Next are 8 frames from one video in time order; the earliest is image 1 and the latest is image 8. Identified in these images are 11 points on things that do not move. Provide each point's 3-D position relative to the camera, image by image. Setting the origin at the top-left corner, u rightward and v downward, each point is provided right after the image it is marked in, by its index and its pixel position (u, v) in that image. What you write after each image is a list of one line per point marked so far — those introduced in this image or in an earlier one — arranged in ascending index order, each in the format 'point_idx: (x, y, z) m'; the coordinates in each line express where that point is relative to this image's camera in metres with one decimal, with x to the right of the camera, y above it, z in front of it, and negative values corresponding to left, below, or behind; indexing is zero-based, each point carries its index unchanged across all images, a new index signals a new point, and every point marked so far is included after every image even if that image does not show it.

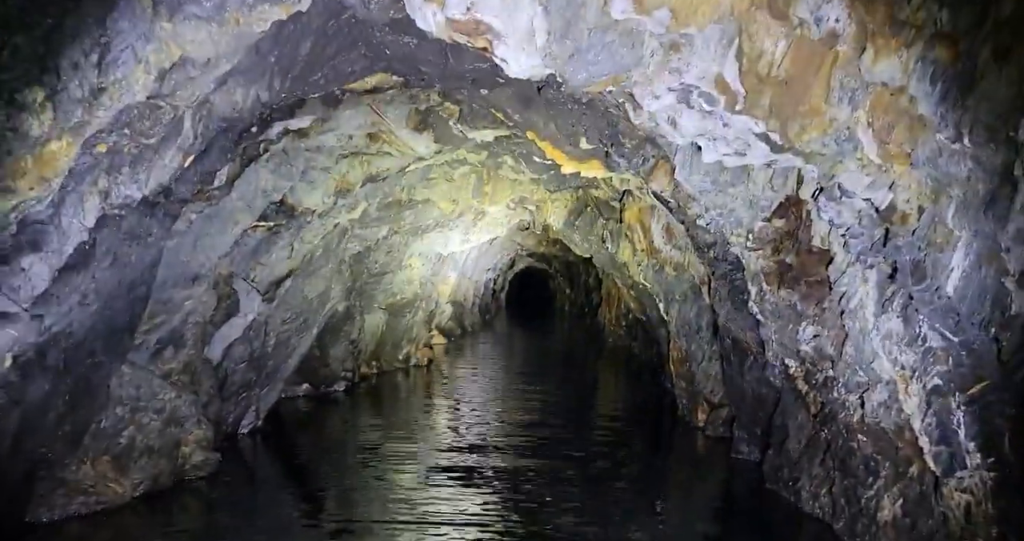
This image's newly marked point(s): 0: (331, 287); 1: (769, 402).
0: (-2.1, -0.2, +8.4) m
1: (+2.3, -1.2, +6.3) m
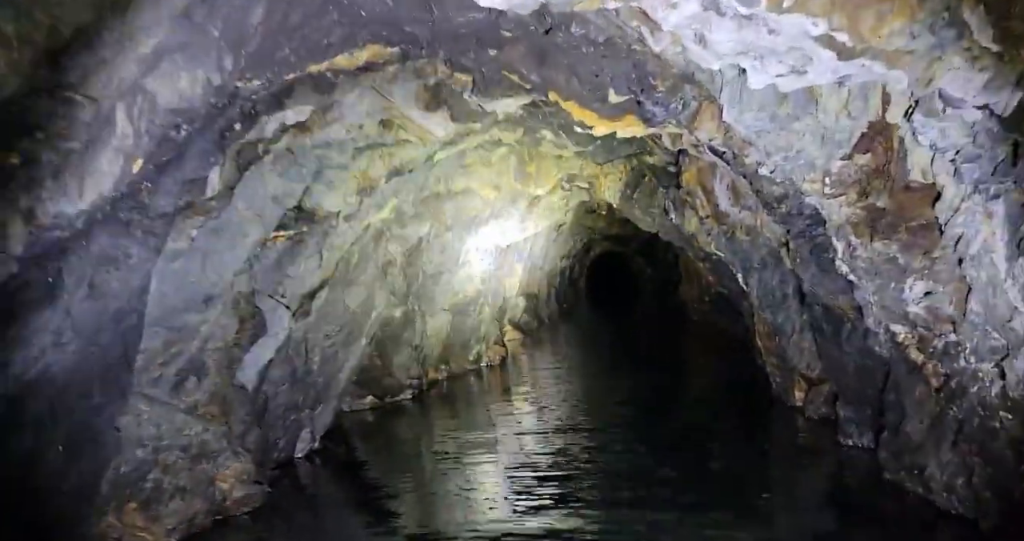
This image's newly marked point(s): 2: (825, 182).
0: (-1.5, -0.2, +7.9) m
1: (+2.7, -0.8, +5.3) m
2: (+1.6, +0.5, +3.7) m
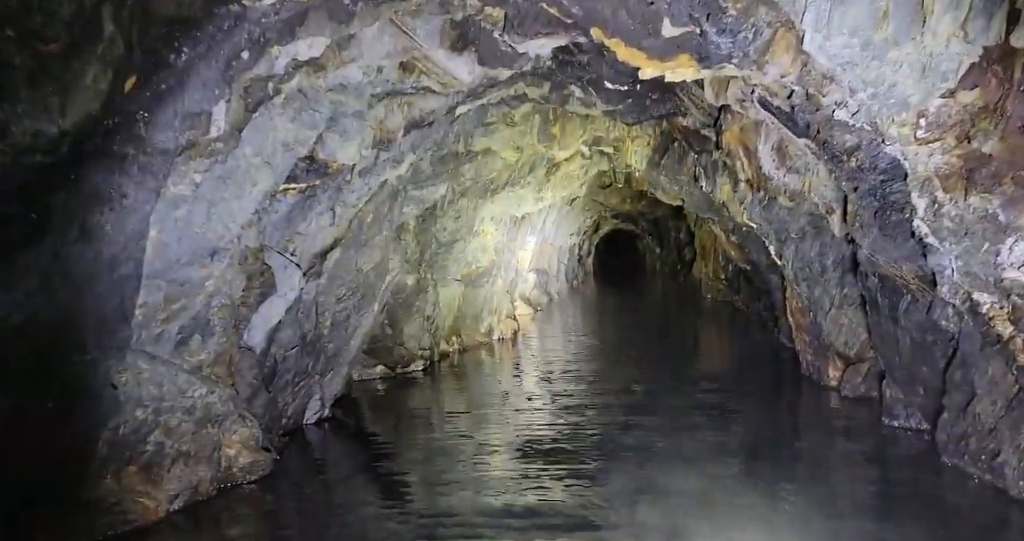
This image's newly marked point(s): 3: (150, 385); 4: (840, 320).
0: (-1.3, +0.2, +7.5) m
1: (+2.9, -0.6, +4.9) m
2: (+1.8, +0.7, +3.2) m
3: (-2.2, -0.7, +4.3) m
4: (+3.2, -0.5, +7.0) m
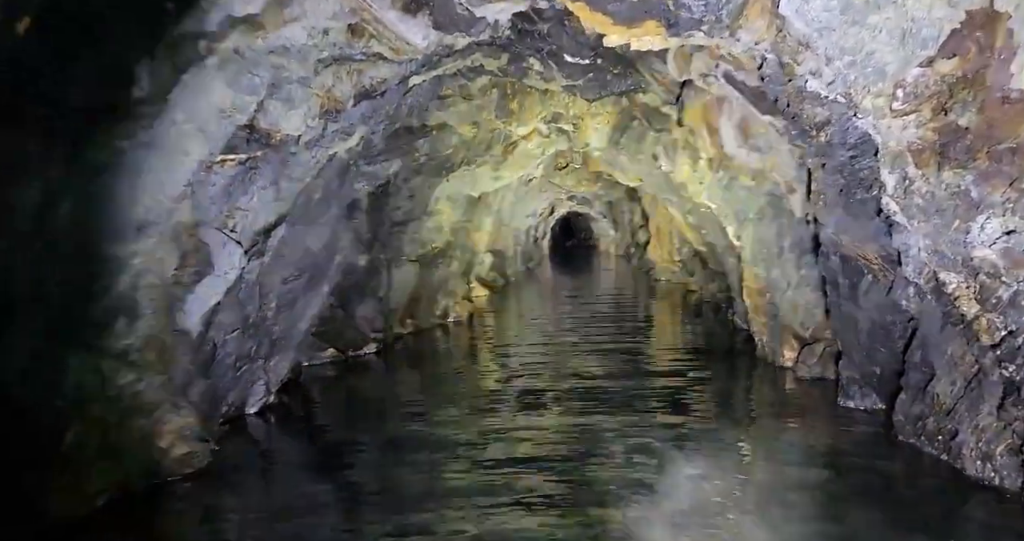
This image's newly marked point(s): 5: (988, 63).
0: (-1.7, +0.4, +7.2) m
1: (+2.6, -0.5, +4.8) m
2: (+1.6, +0.8, +3.1) m
3: (-2.5, -0.6, +3.9) m
4: (+2.8, -0.3, +7.0) m
5: (+1.8, +0.8, +2.7) m
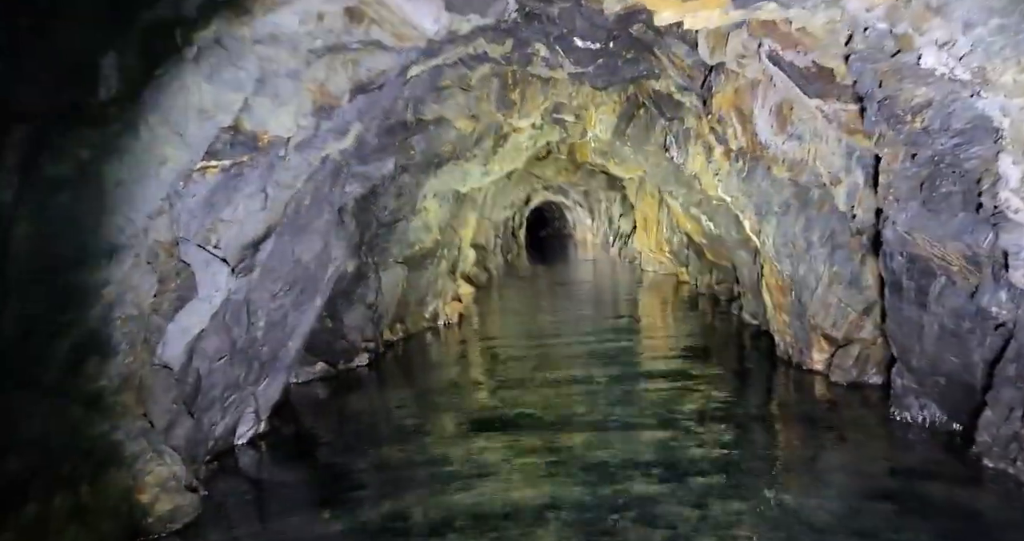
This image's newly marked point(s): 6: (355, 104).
0: (-1.7, +0.3, +6.5) m
1: (+2.8, -0.5, +4.4) m
2: (+1.9, +0.7, +2.5) m
3: (-2.2, -0.7, +3.3) m
4: (+2.9, -0.3, +6.5) m
5: (+2.1, +0.8, +2.2) m
6: (-1.1, +1.2, +5.2) m
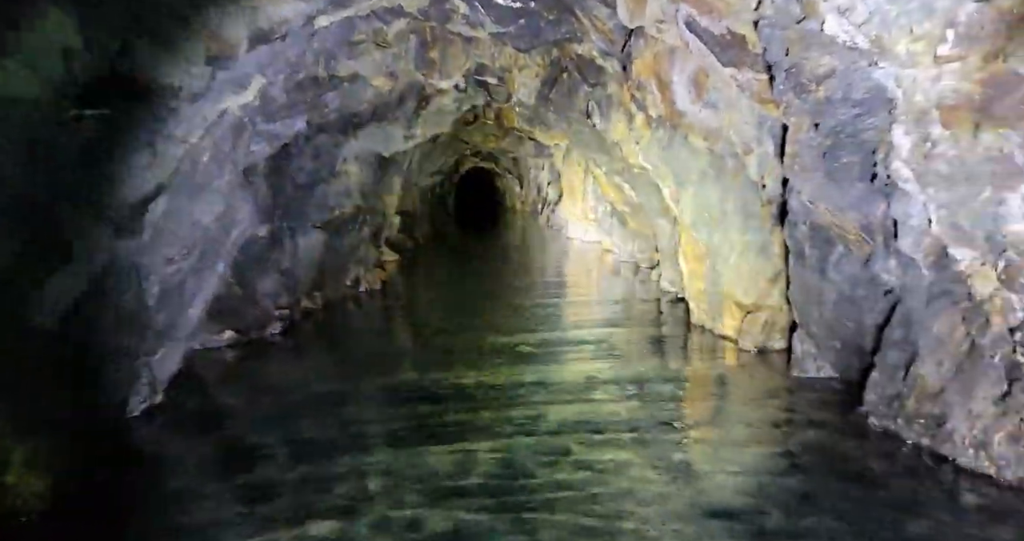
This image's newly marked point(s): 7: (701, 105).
0: (-2.4, +0.6, +6.2) m
1: (+2.3, -0.3, +4.5) m
2: (+1.5, +0.8, +2.5) m
3: (-2.7, -0.6, +2.9) m
4: (+2.1, 0.0, +6.6) m
5: (+1.7, +0.8, +2.2) m
6: (-1.7, +1.5, +4.8) m
7: (+1.4, +1.2, +5.3) m
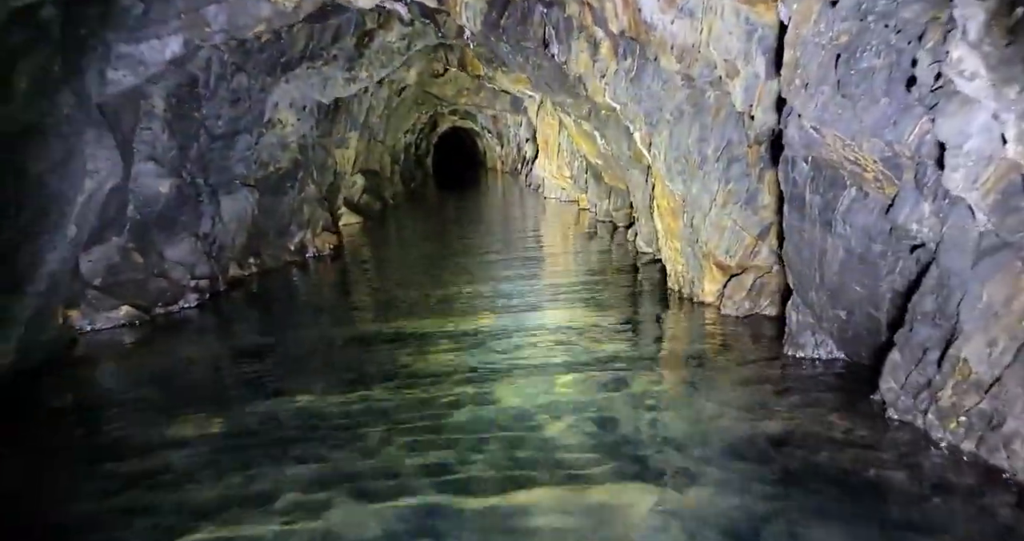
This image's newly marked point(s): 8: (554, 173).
0: (-2.9, +0.9, +5.0) m
1: (+1.8, 0.0, +3.4) m
2: (+1.1, +0.9, +1.4) m
3: (-3.0, -0.5, +1.8) m
4: (+1.7, +0.4, +5.6) m
5: (+1.3, +1.0, +1.1) m
6: (-2.2, +1.7, +3.6) m
7: (+0.9, +1.5, +4.2) m
8: (+1.0, +2.4, +18.0) m
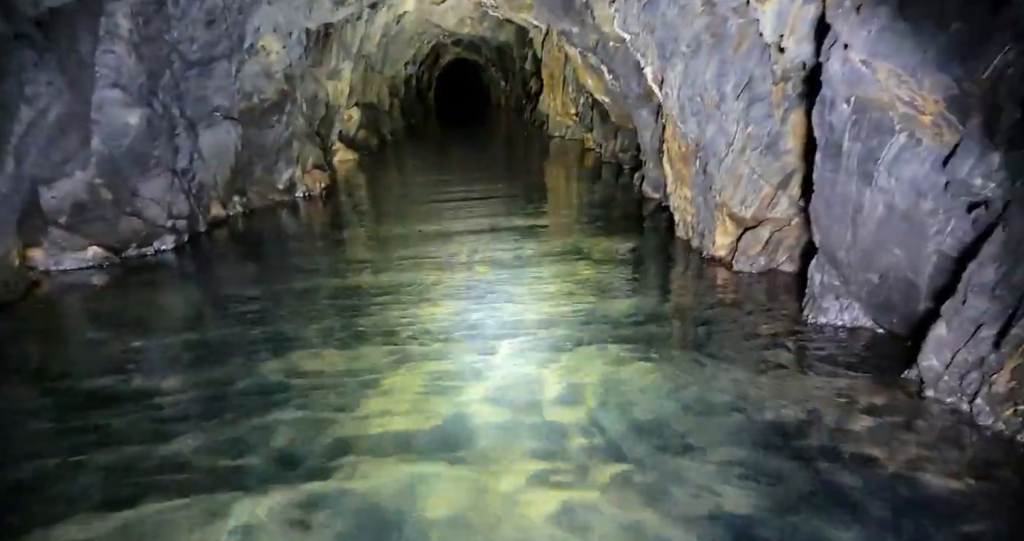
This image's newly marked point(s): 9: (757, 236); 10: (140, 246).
0: (-2.9, +1.2, +4.4) m
1: (+1.8, +0.1, +3.0) m
2: (+1.1, +0.9, +0.8) m
3: (-3.1, -0.3, +1.4) m
4: (+1.6, +0.7, +5.0) m
5: (+1.3, +0.9, +0.5) m
6: (-2.2, +1.9, +3.0) m
7: (+0.9, +1.7, +3.6) m
8: (+1.1, +3.8, +17.2) m
9: (+1.8, +0.3, +5.2) m
10: (-3.6, +0.3, +7.1) m
